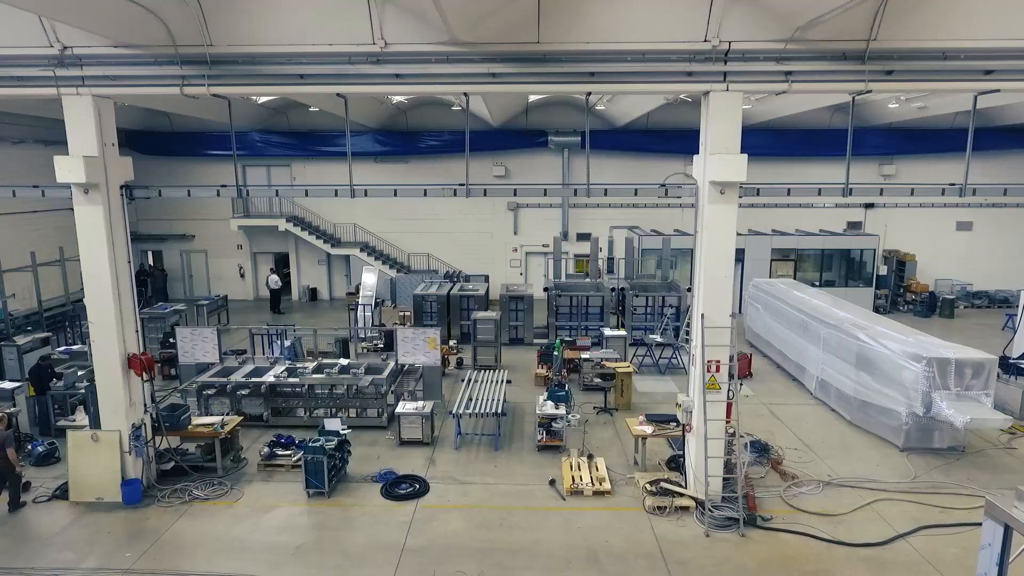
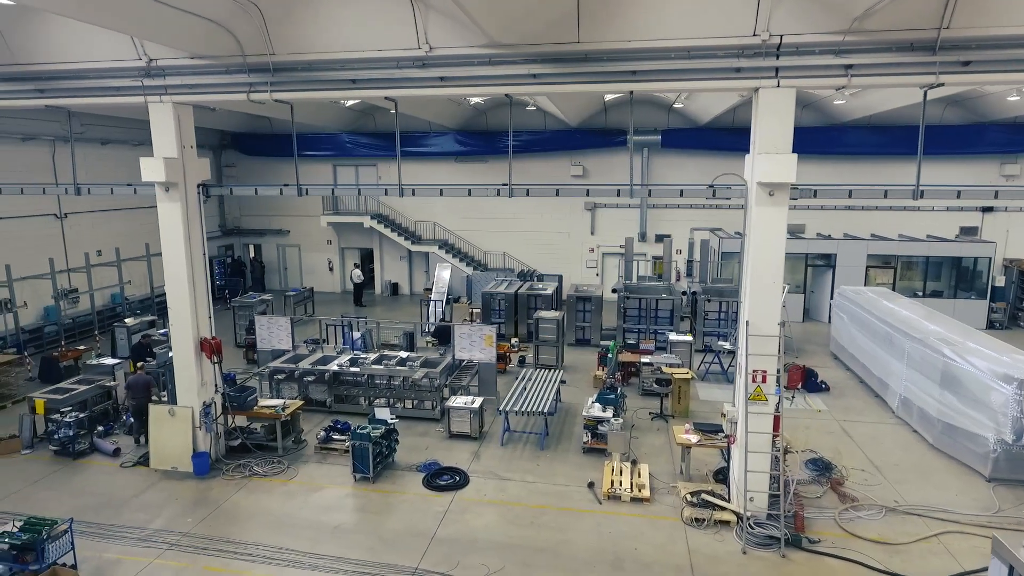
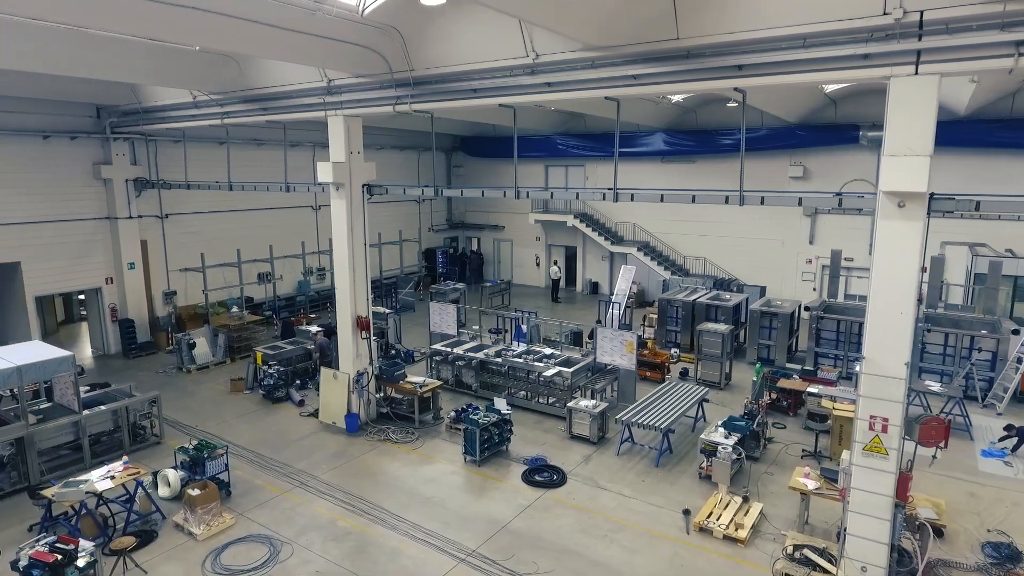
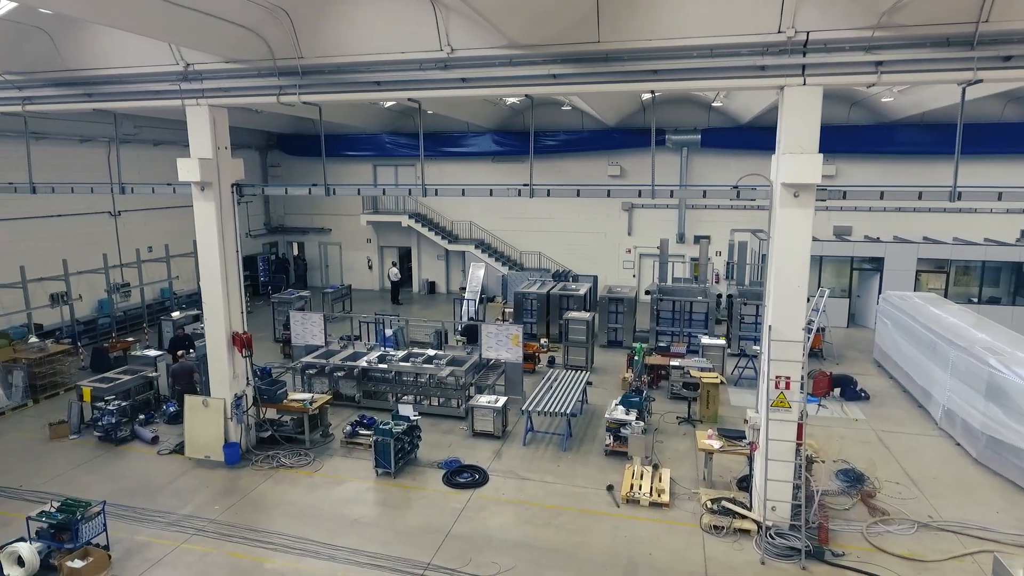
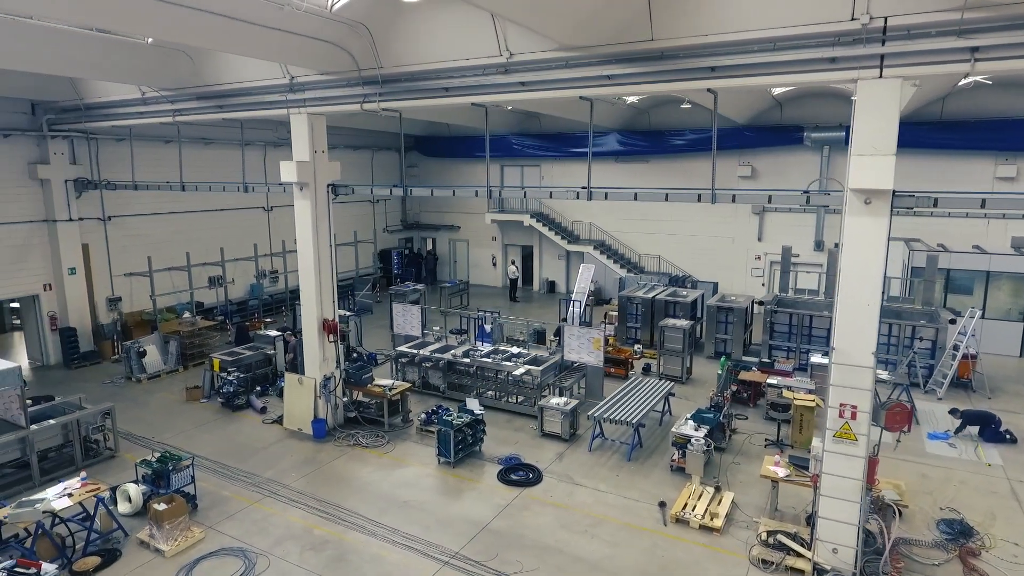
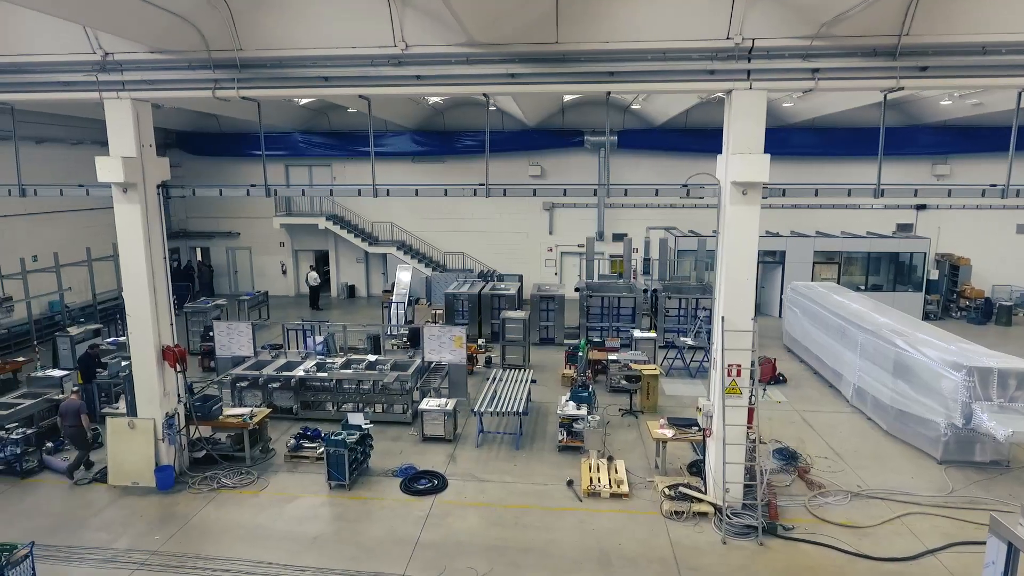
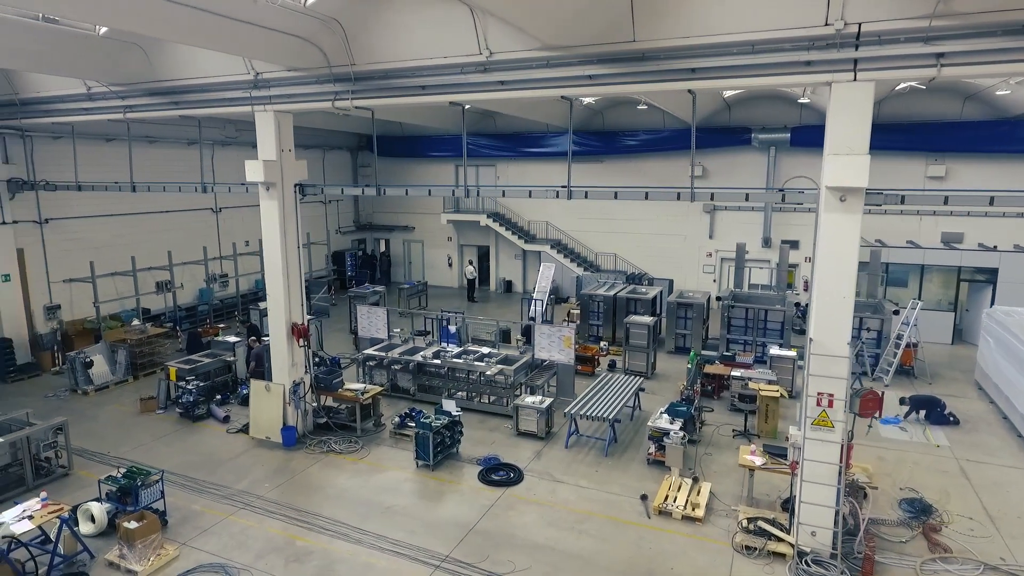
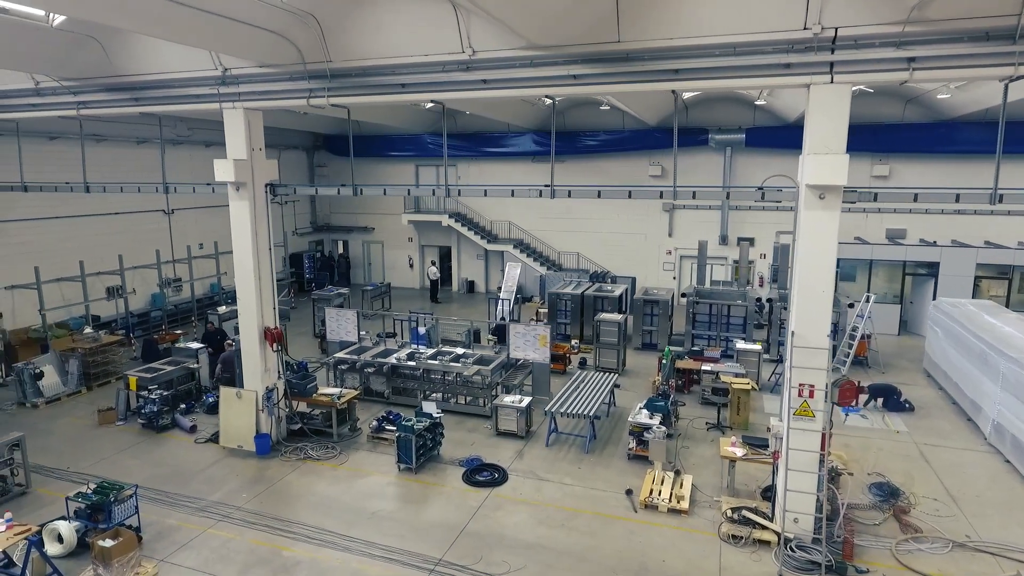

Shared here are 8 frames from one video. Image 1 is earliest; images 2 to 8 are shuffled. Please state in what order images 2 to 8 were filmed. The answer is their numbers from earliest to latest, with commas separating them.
6, 2, 4, 8, 7, 5, 3
